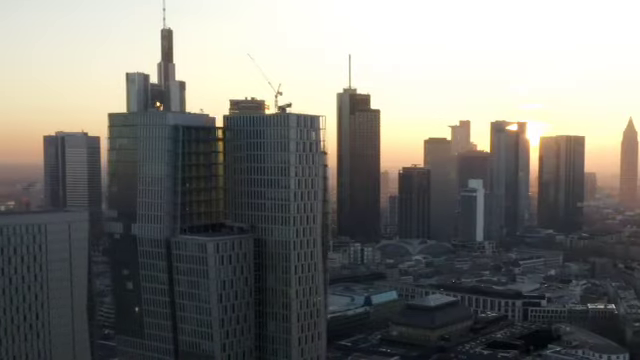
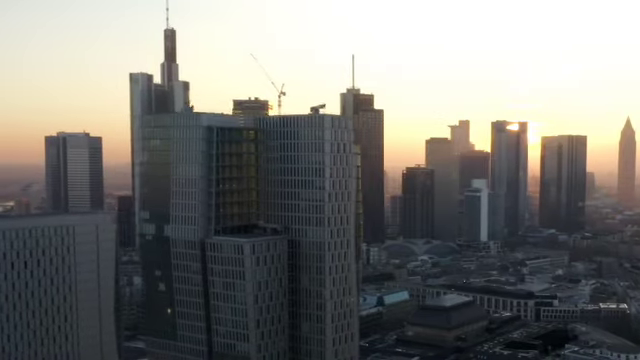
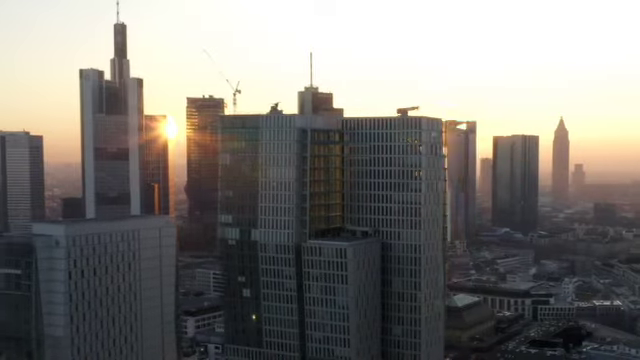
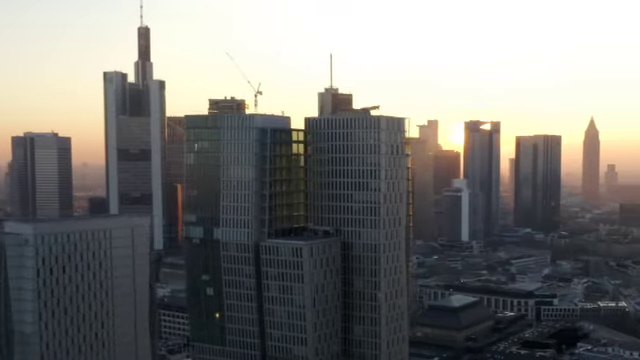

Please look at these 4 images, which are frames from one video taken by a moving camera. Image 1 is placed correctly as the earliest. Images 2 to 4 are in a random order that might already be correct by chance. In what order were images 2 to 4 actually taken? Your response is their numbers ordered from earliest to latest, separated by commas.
2, 4, 3
